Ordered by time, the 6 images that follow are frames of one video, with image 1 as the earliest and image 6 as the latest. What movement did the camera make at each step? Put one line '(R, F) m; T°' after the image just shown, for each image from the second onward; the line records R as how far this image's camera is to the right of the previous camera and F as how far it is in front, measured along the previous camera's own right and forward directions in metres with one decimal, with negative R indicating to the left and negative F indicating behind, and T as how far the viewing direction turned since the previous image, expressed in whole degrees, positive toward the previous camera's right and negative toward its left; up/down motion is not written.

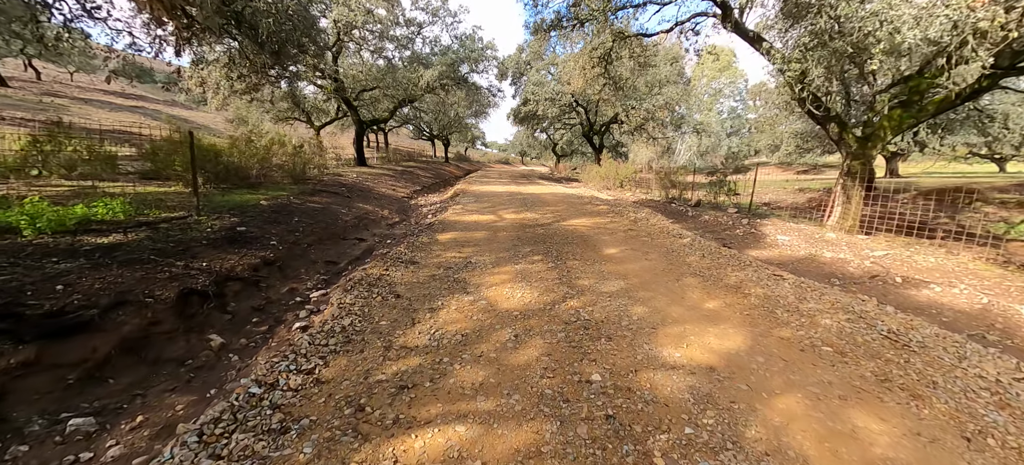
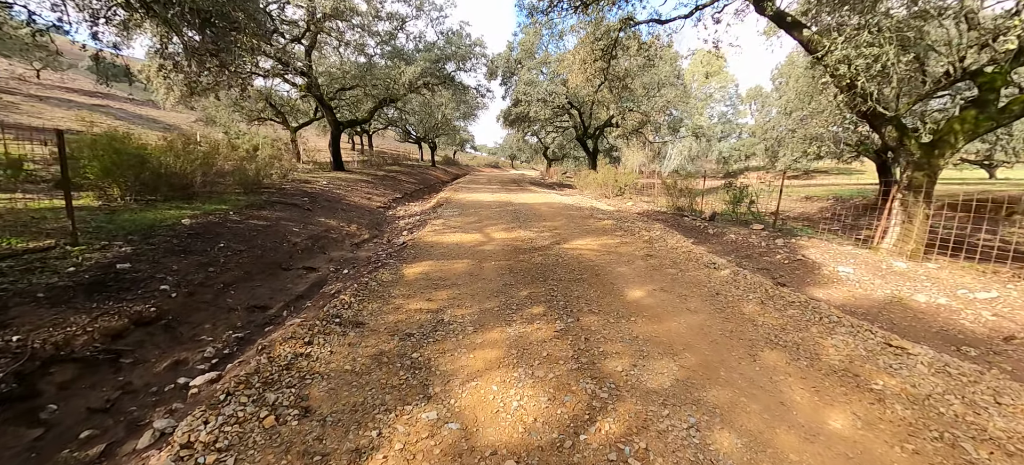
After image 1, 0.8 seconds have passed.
(0.0, +2.1) m; +1°
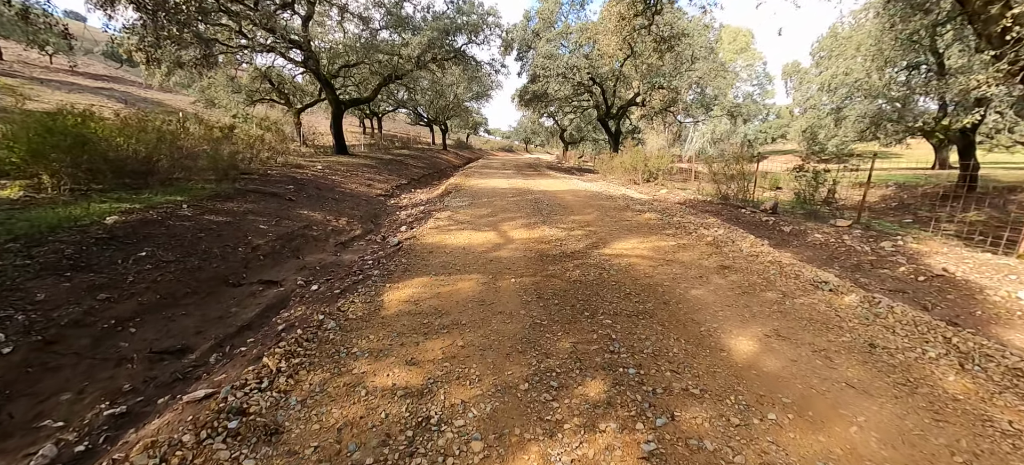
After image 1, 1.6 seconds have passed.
(-0.2, +2.2) m; -2°
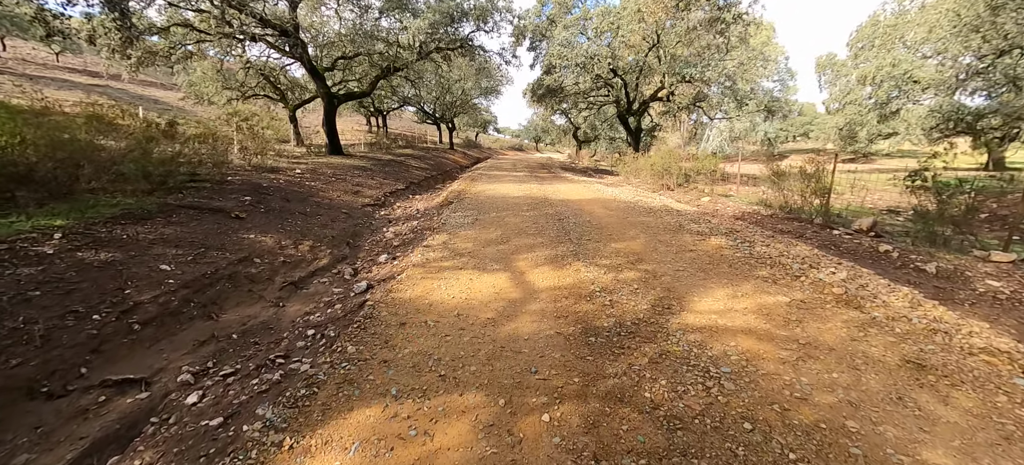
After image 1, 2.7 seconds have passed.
(-0.2, +2.6) m; -1°
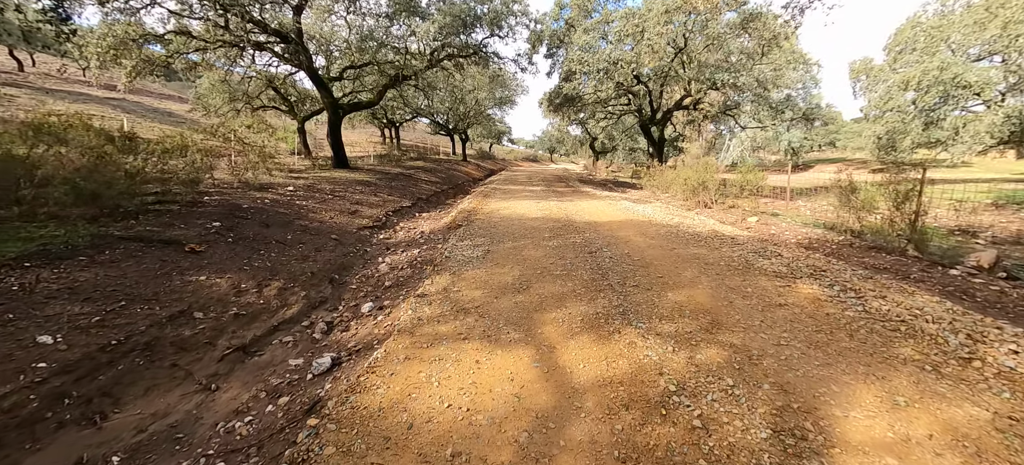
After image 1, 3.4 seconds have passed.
(-0.1, +1.7) m; -2°
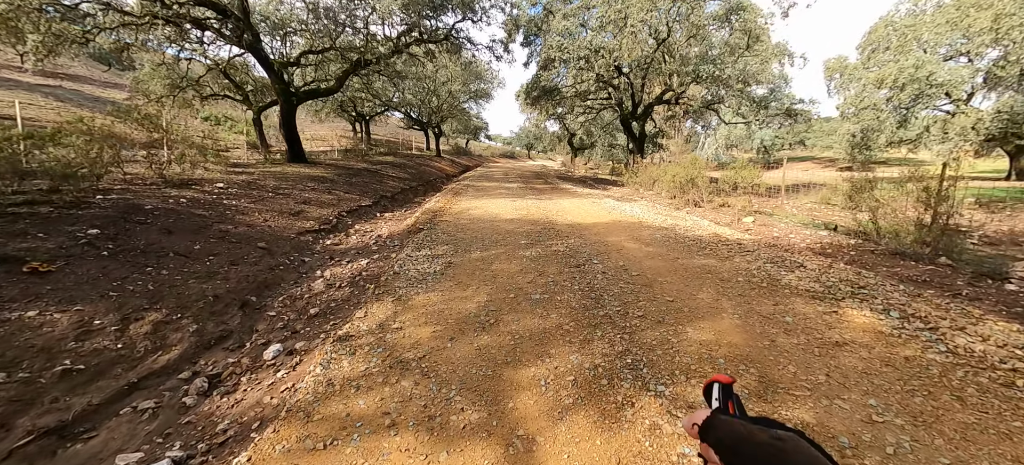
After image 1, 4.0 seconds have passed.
(+0.2, +1.5) m; +3°
